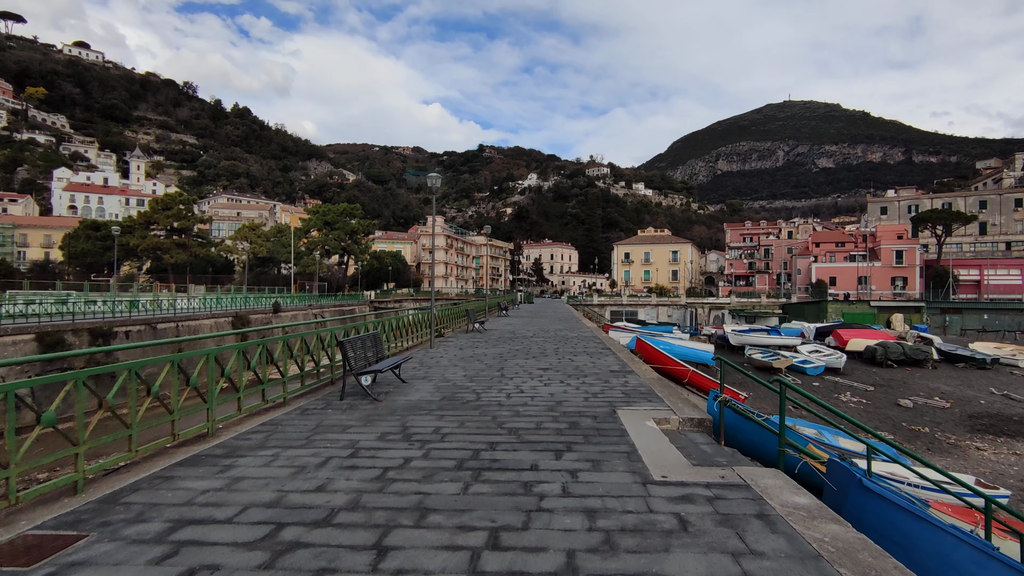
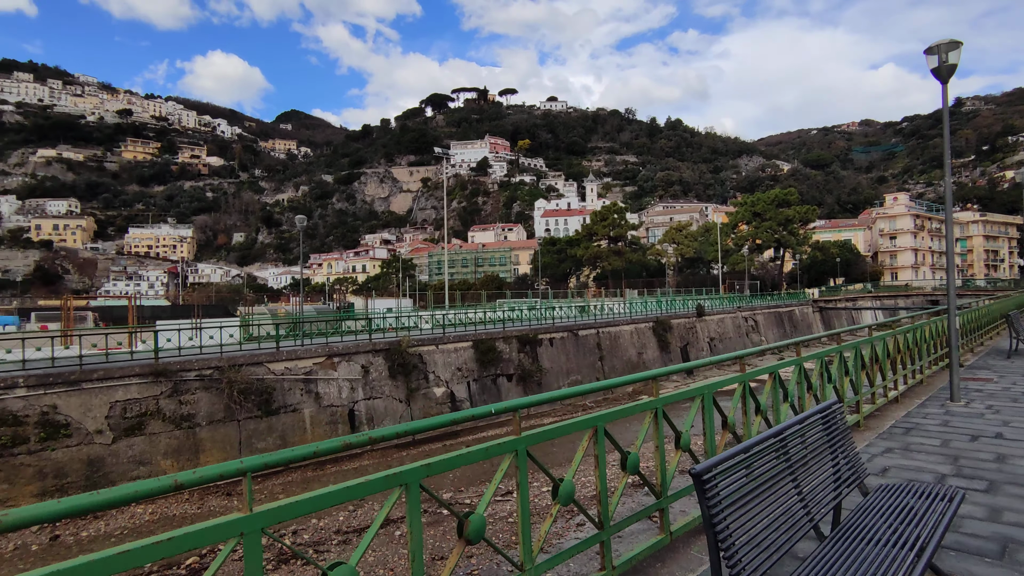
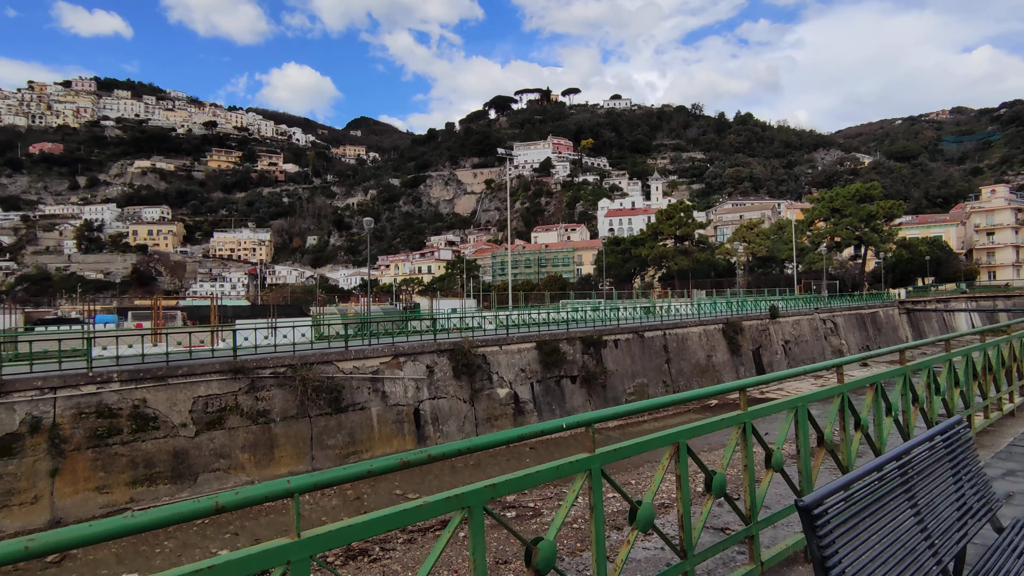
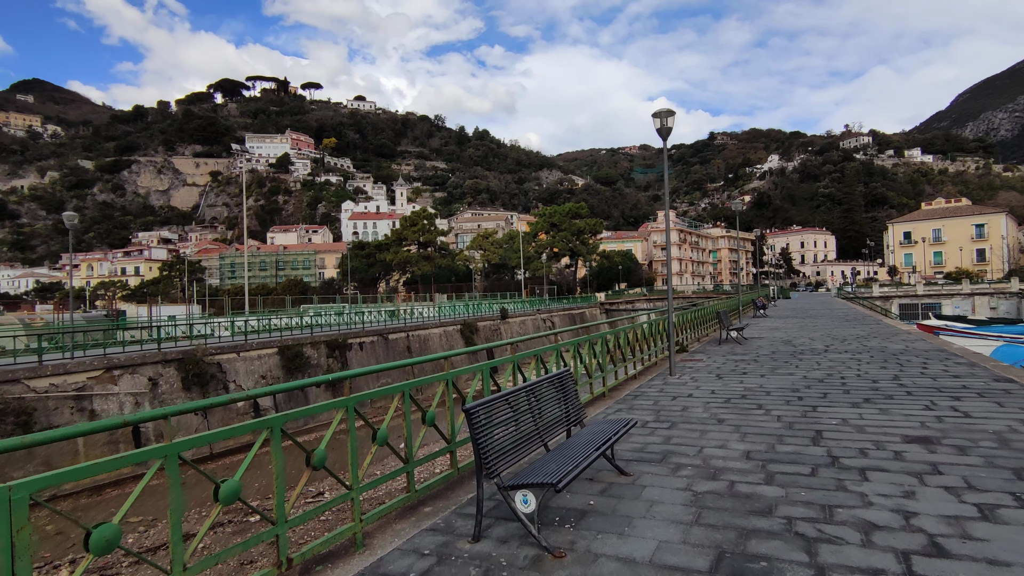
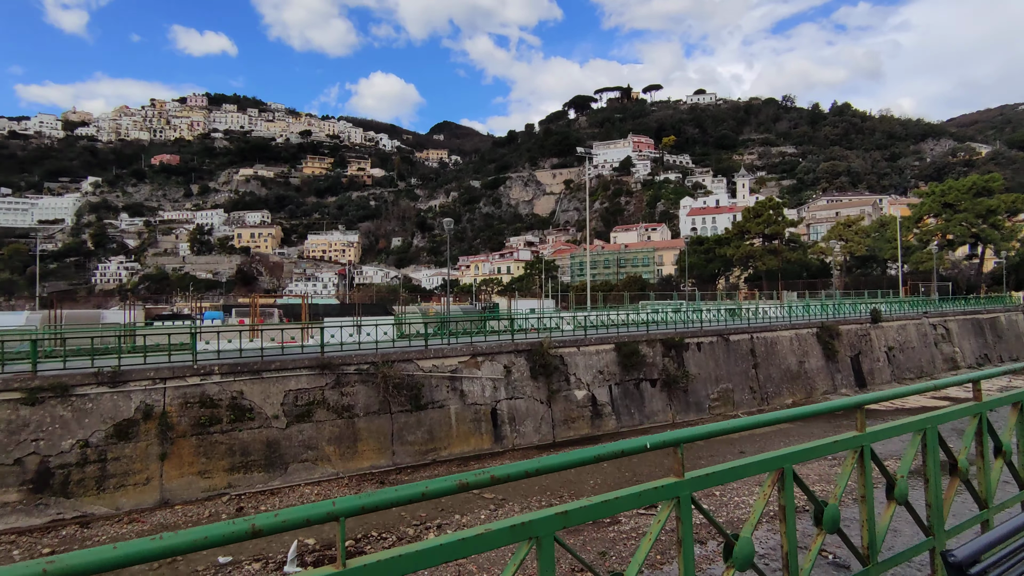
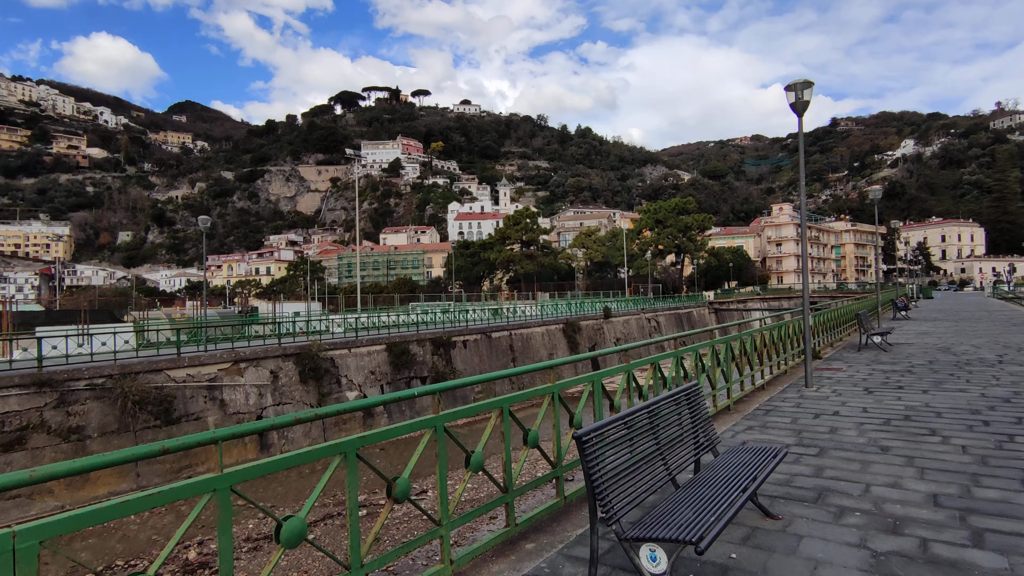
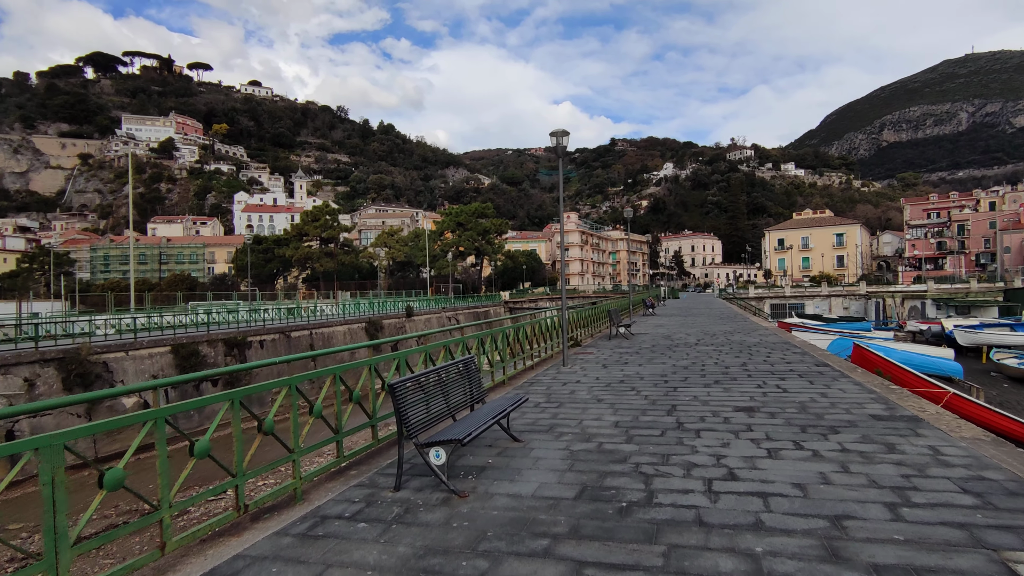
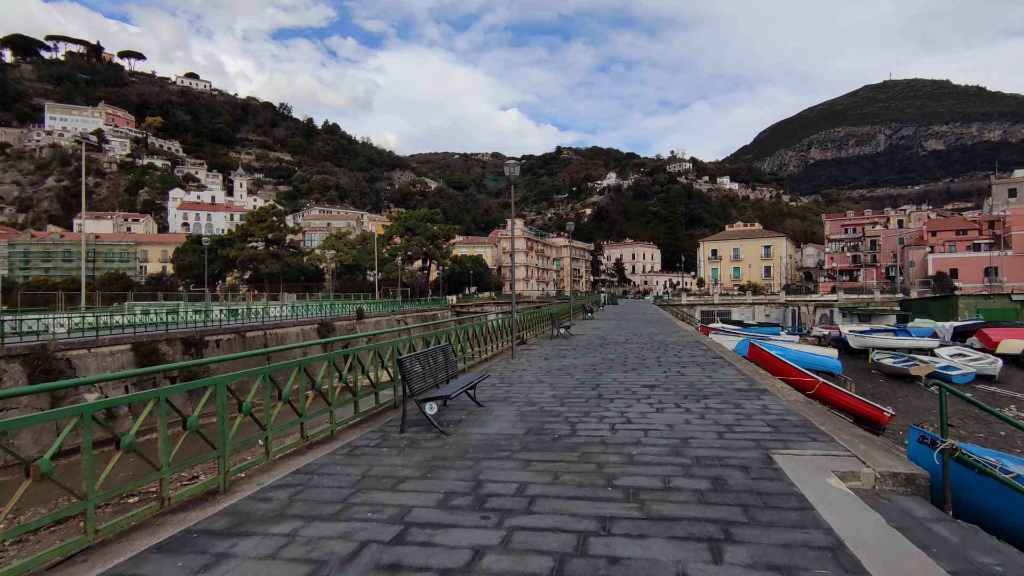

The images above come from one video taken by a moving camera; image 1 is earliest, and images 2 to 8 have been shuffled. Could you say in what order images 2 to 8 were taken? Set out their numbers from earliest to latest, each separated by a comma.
8, 7, 4, 6, 2, 3, 5
